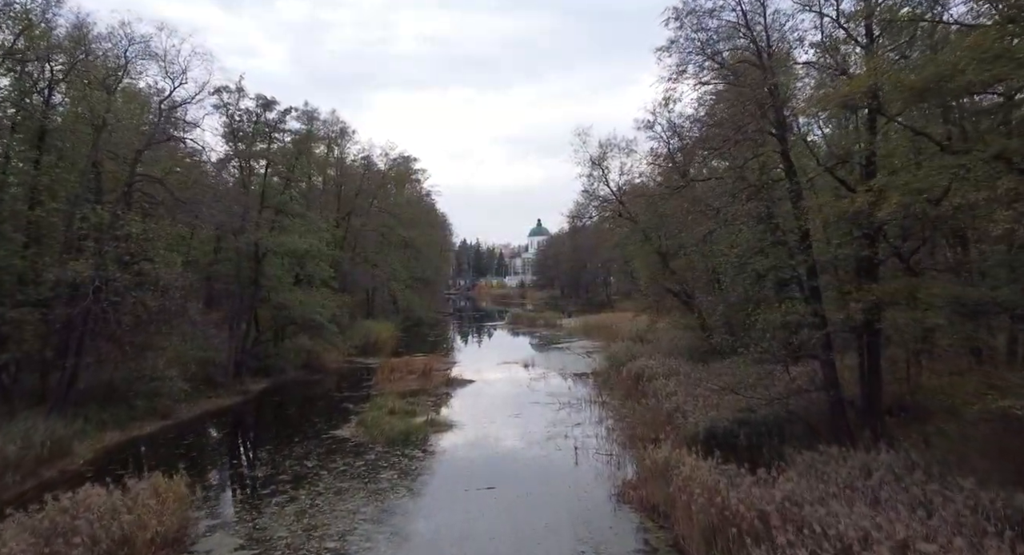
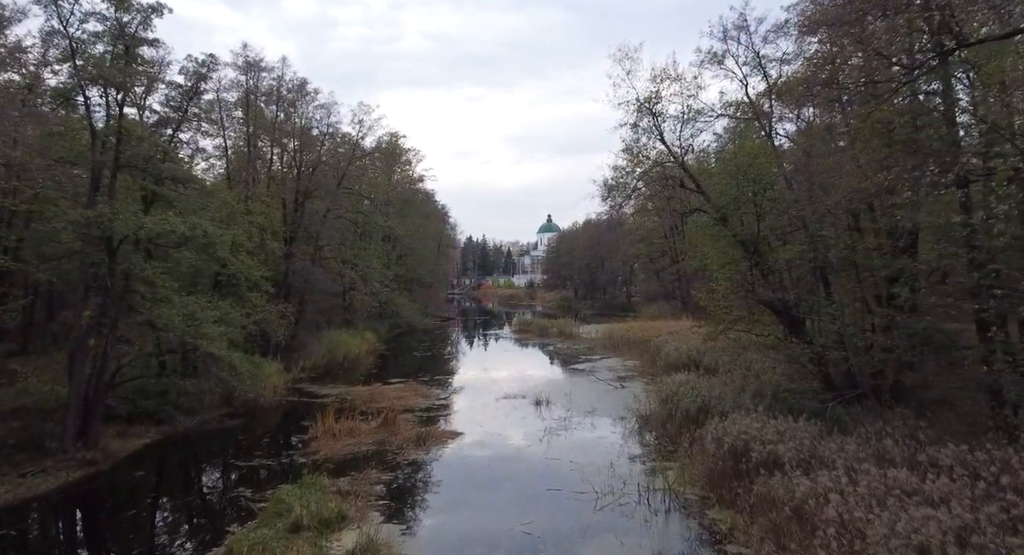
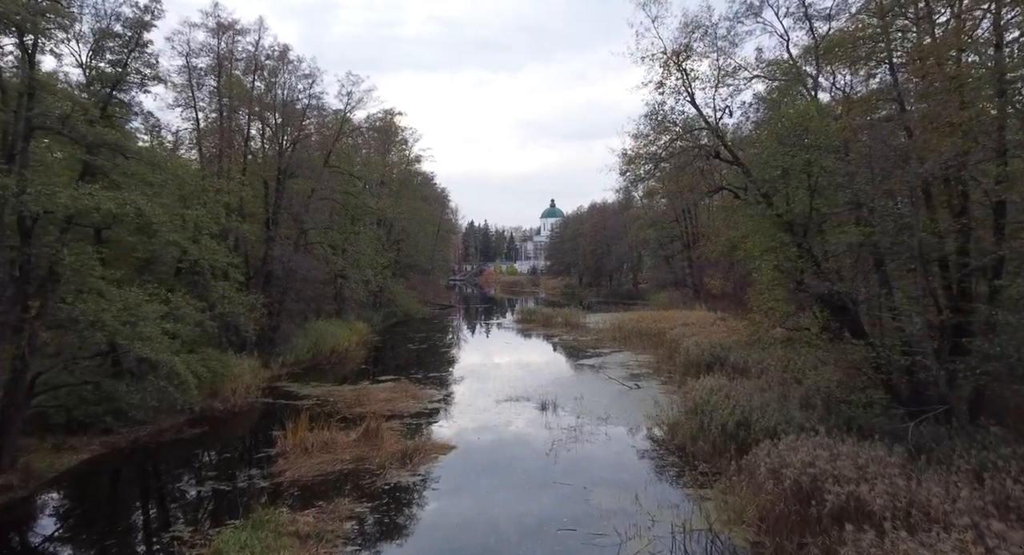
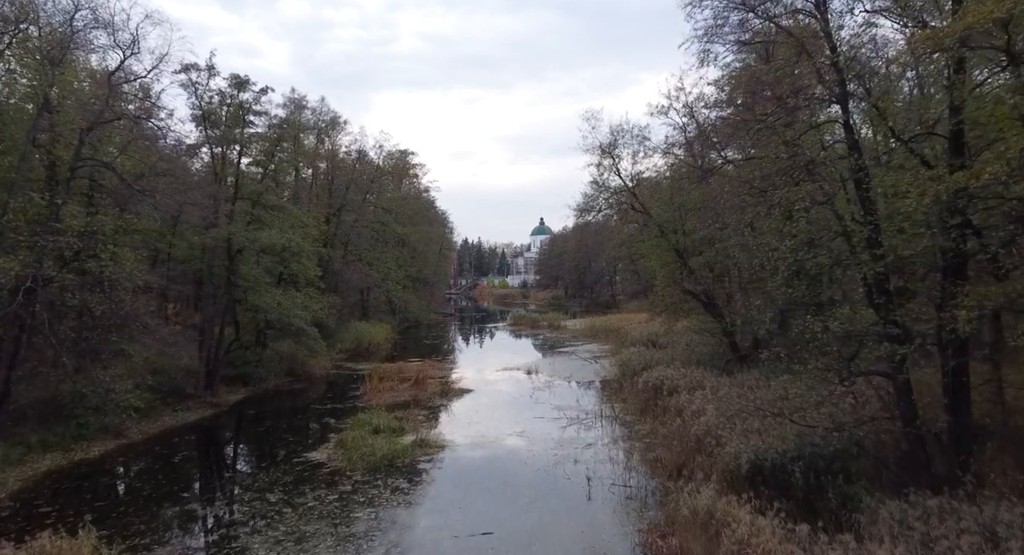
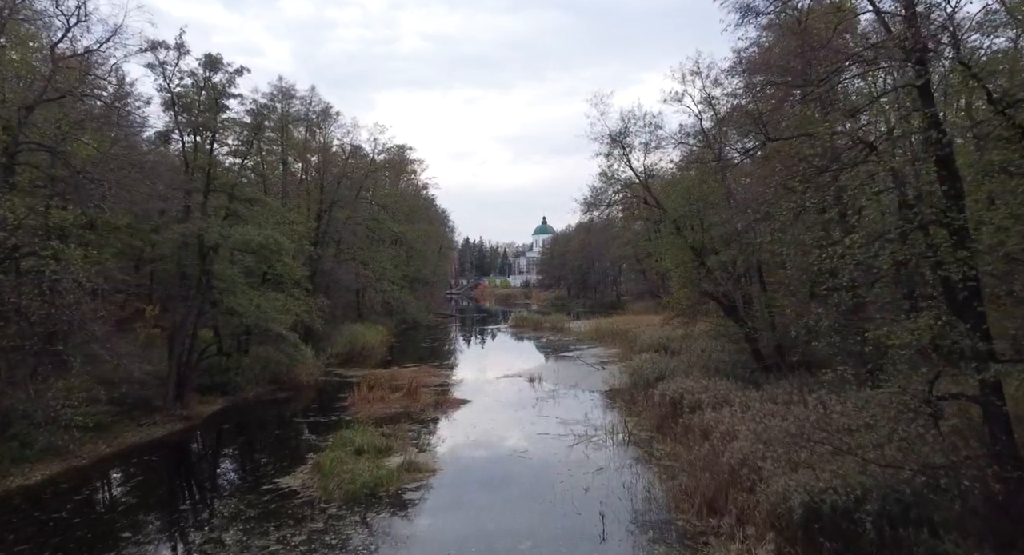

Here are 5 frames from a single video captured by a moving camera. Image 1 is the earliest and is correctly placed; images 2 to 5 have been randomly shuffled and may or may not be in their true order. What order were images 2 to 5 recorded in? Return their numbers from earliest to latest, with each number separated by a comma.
4, 5, 2, 3
